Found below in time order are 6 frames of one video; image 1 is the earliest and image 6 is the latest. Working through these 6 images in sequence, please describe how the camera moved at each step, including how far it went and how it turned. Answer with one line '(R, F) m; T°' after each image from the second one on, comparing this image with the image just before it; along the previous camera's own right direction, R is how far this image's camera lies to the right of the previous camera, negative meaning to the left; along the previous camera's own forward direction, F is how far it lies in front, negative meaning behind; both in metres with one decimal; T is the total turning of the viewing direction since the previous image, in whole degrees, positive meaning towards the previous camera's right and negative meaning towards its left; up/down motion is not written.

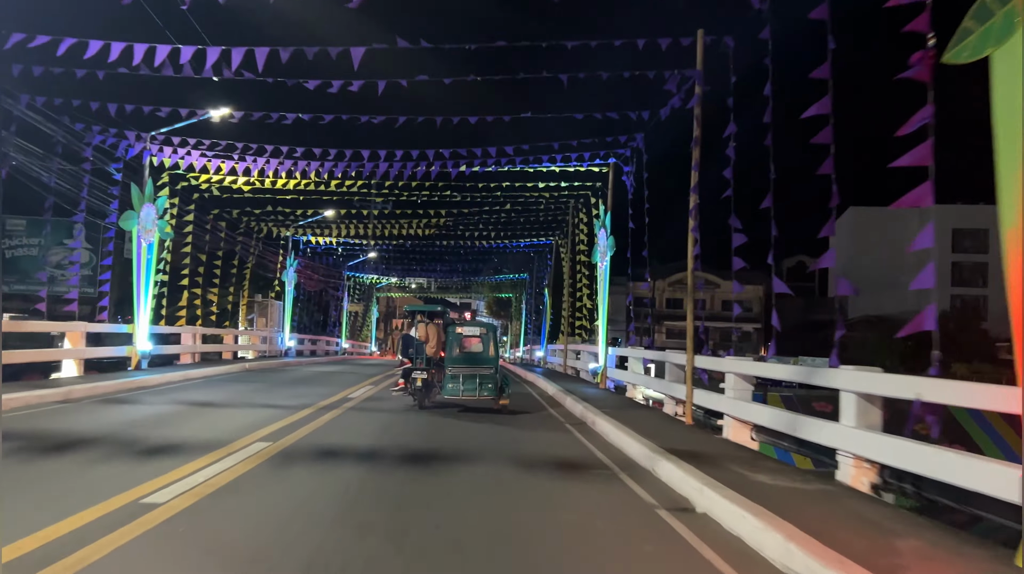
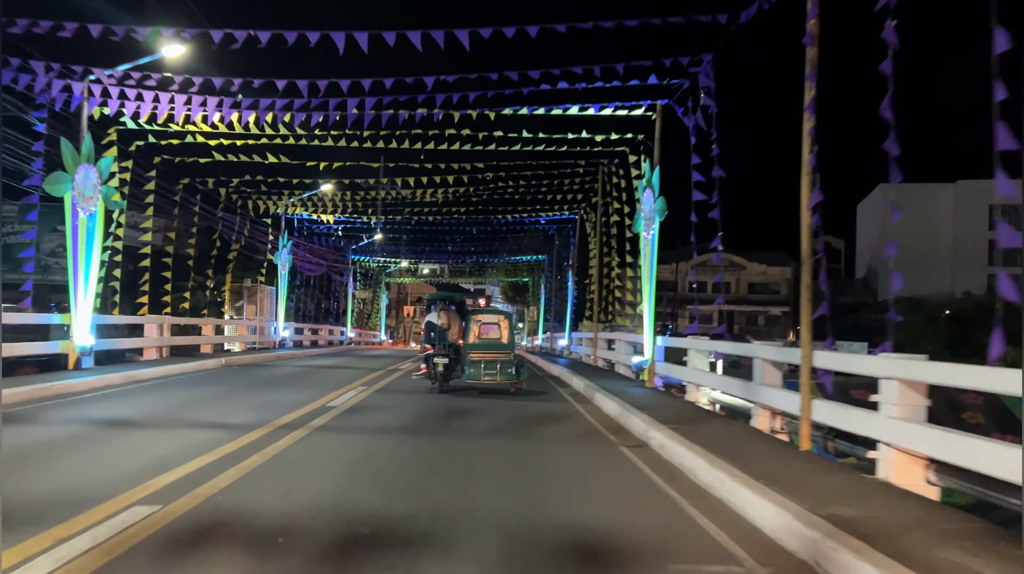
(-0.2, +3.4) m; -1°
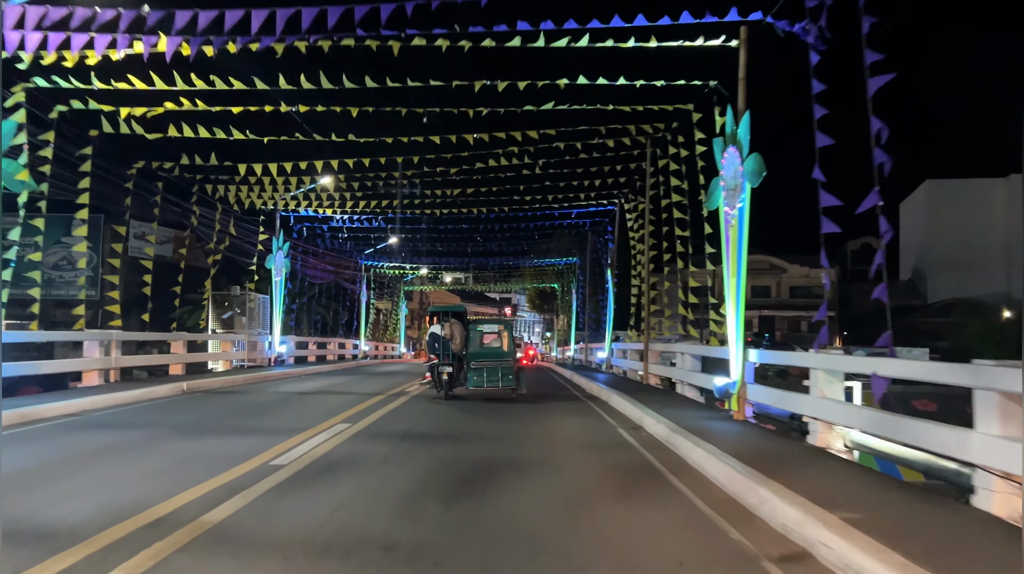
(-0.1, +3.8) m; -2°
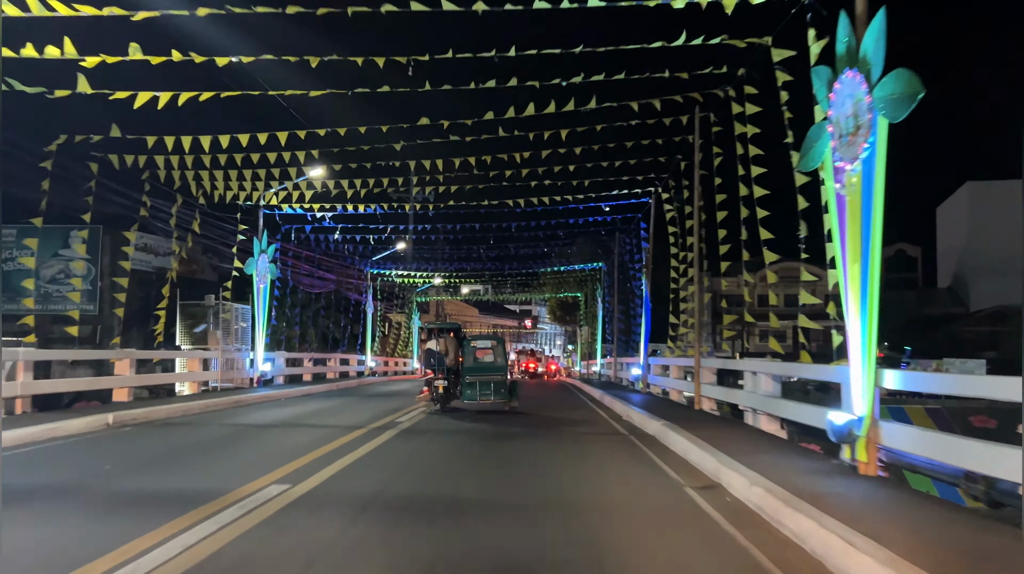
(0.0, +3.3) m; -1°
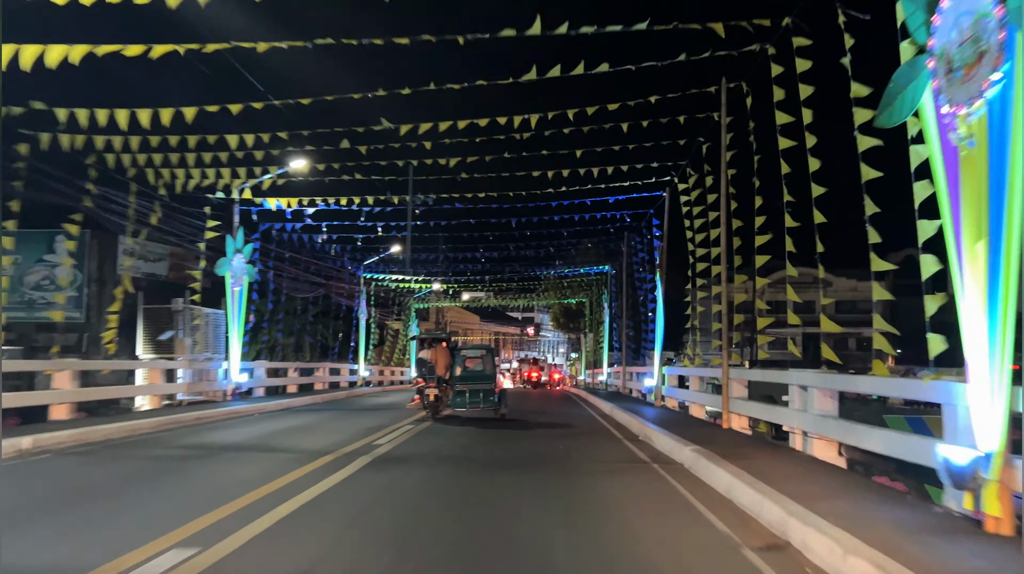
(+0.1, +1.9) m; 0°
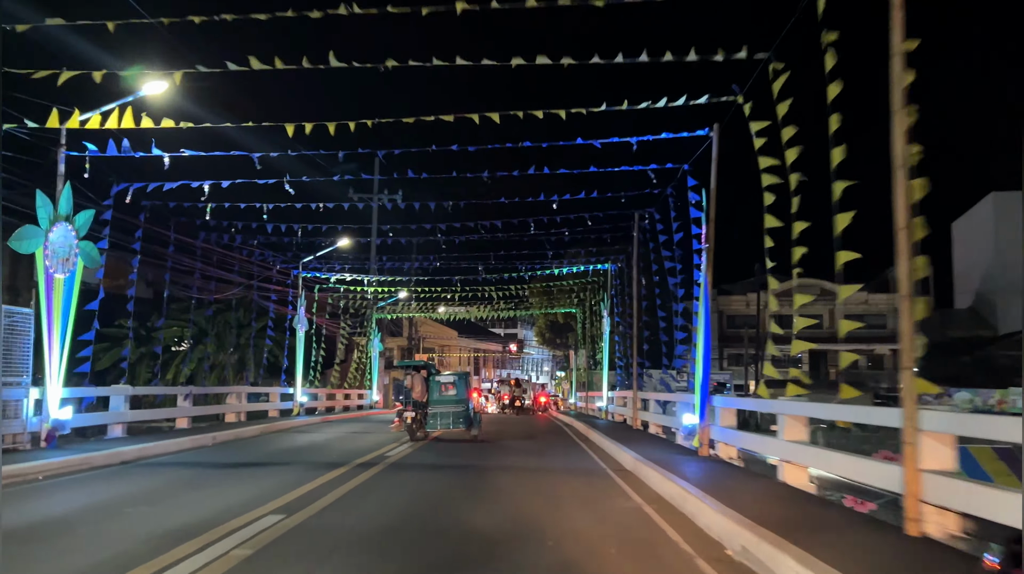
(+0.2, +6.5) m; +1°
